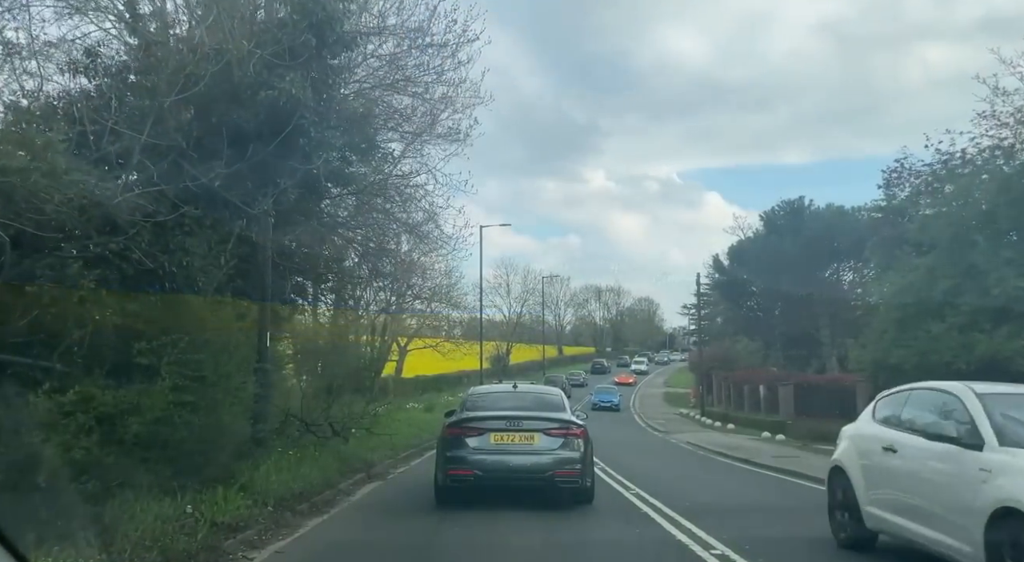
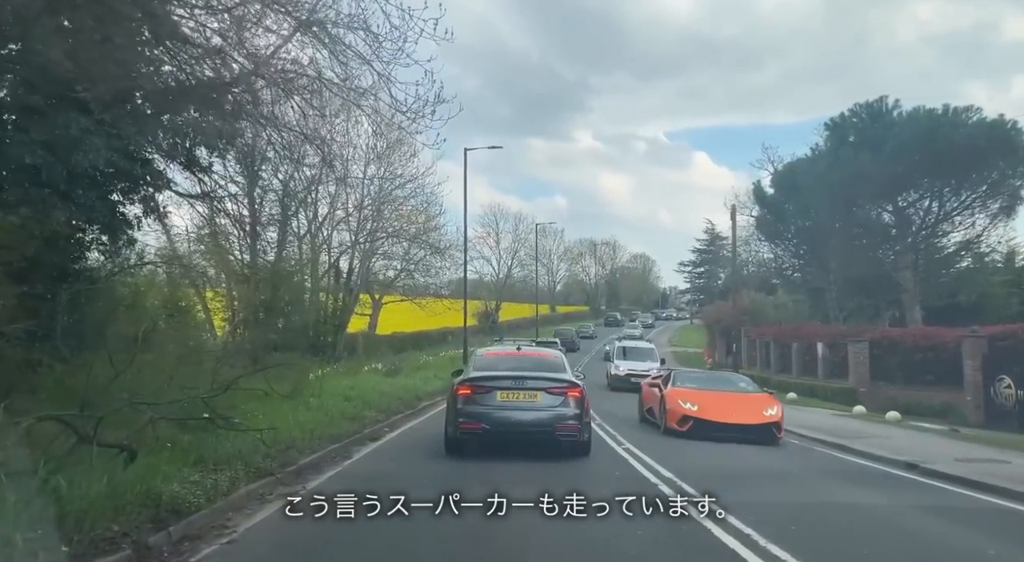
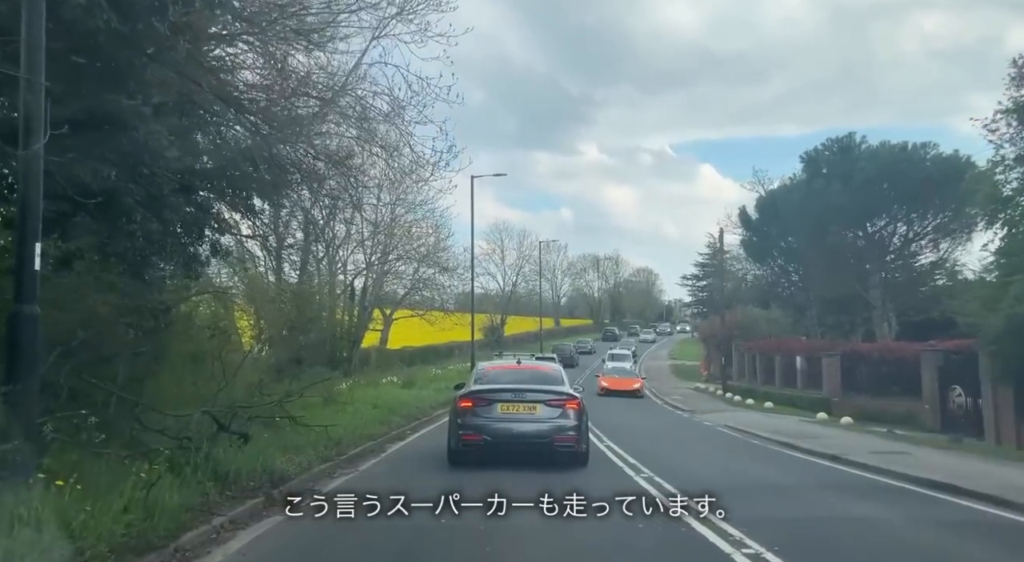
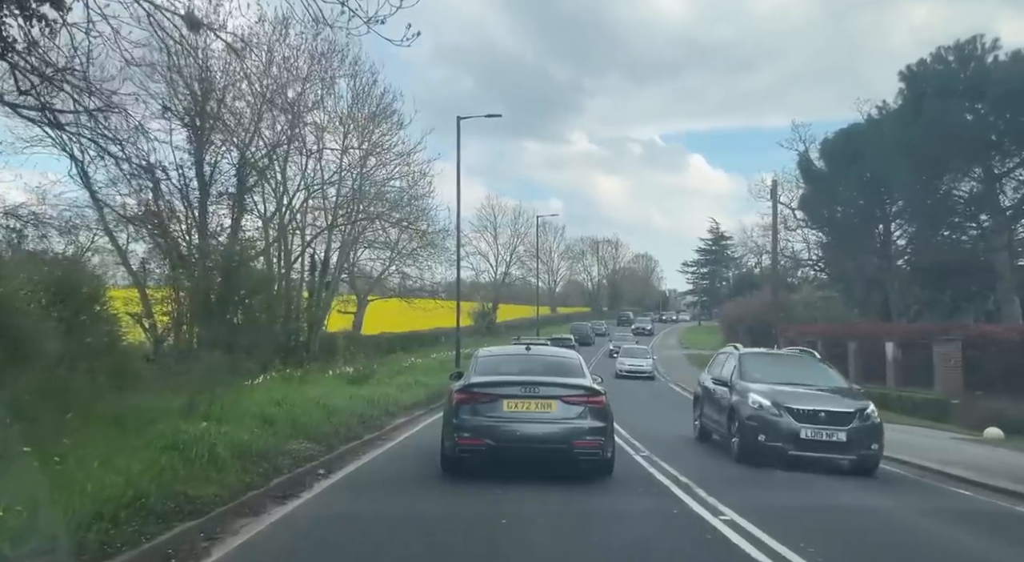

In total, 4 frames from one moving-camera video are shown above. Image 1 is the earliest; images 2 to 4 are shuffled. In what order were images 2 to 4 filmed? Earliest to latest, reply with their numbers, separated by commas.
3, 2, 4
